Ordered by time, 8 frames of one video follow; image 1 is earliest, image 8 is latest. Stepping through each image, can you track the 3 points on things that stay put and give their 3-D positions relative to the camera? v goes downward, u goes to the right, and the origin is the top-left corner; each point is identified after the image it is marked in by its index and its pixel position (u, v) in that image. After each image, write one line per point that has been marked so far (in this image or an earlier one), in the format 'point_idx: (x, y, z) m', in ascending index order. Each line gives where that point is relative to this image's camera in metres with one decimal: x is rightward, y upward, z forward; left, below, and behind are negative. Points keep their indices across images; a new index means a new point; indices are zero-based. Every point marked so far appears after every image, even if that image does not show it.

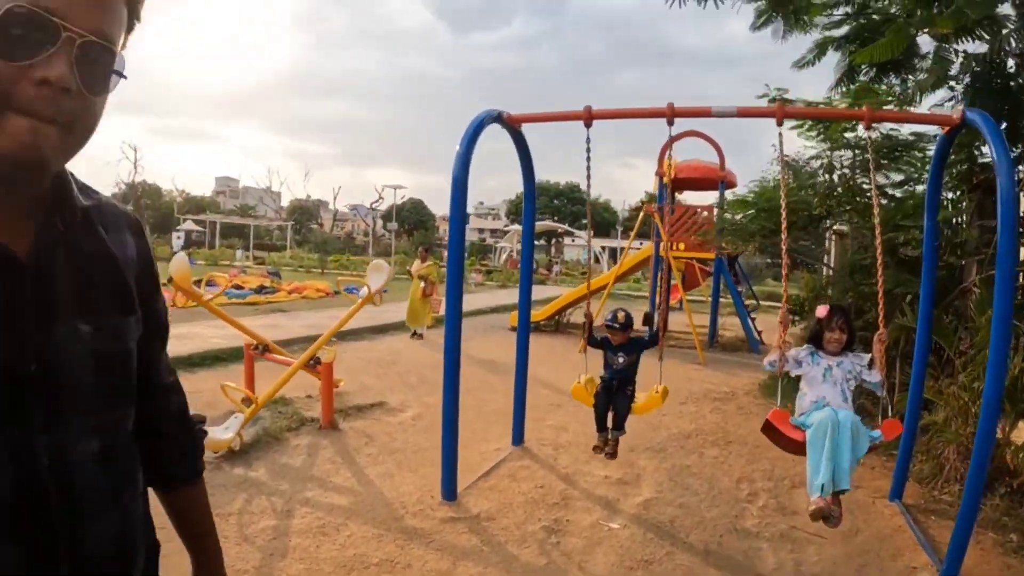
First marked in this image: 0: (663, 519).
0: (+0.7, -1.1, +3.3) m
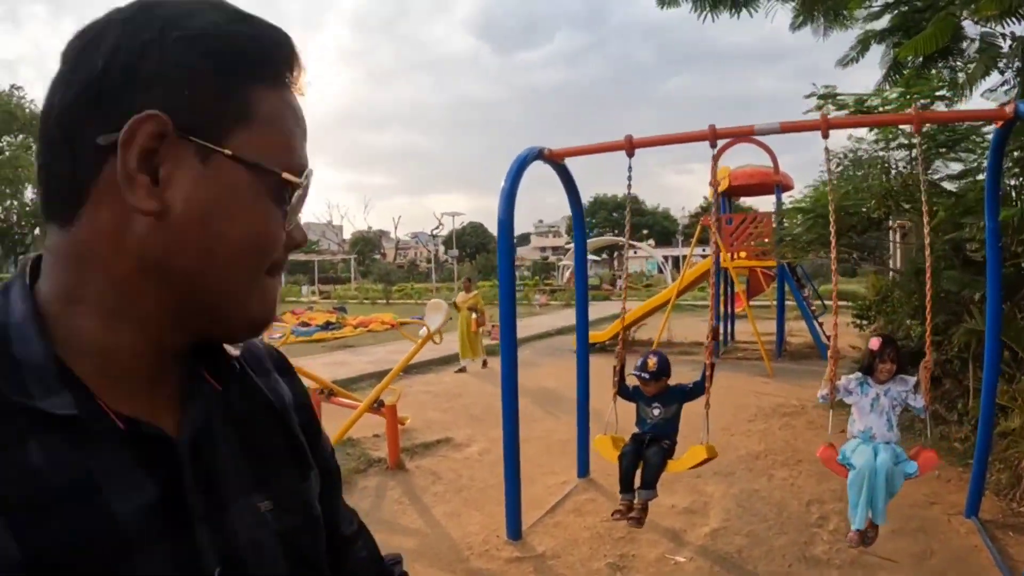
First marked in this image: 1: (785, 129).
0: (+1.0, -1.3, +3.3) m
1: (+1.2, +0.7, +3.0) m
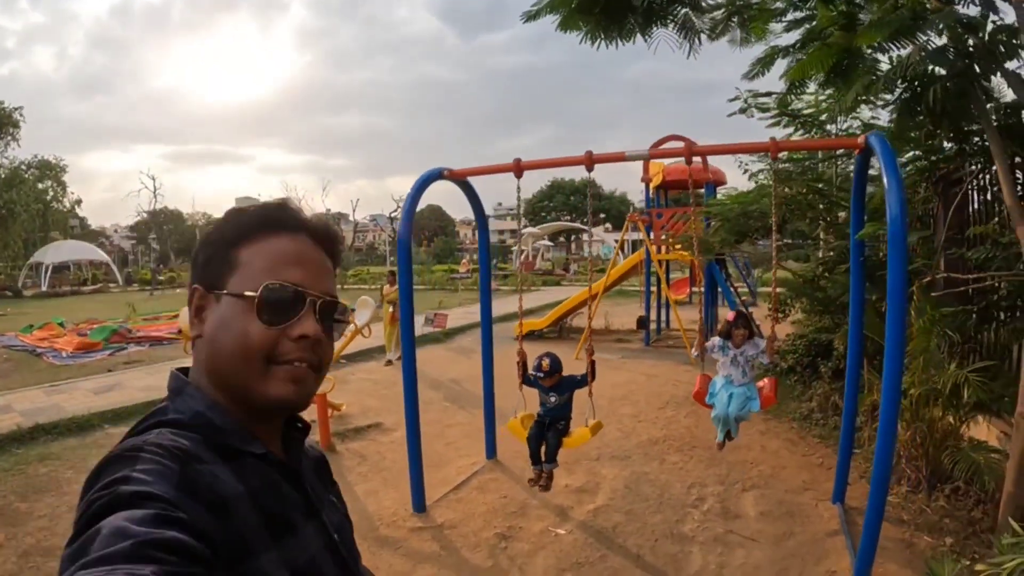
0: (+0.5, -1.3, +3.7) m
1: (+0.7, +0.7, +3.4) m
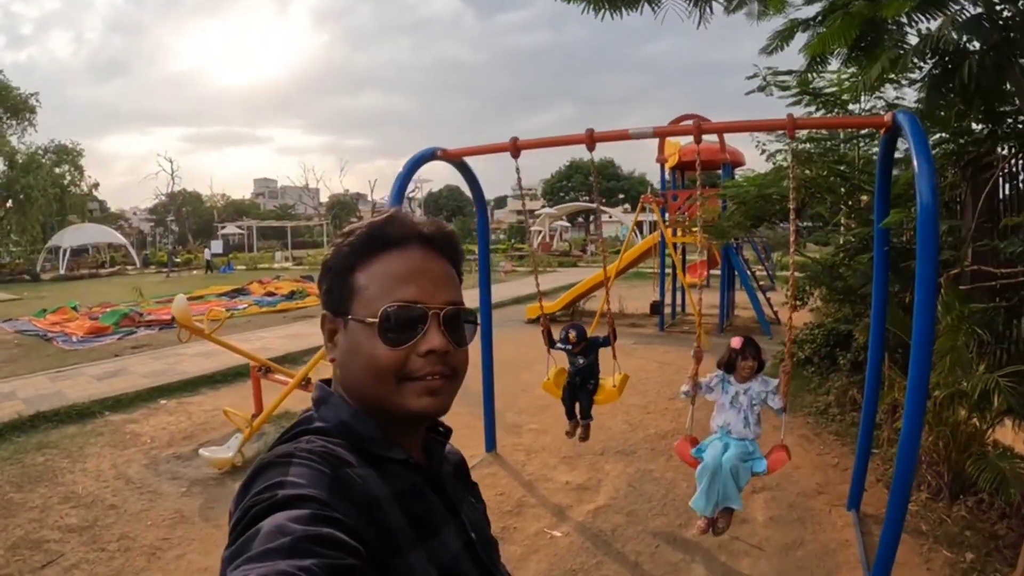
0: (+0.5, -1.2, +3.5) m
1: (+0.7, +0.7, +3.2) m
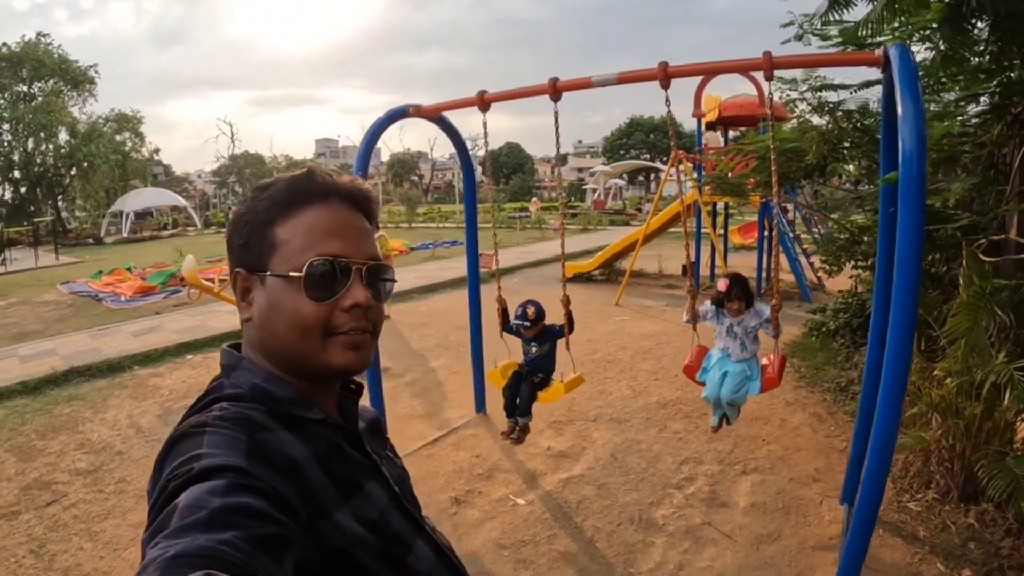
0: (+0.3, -1.1, +3.4) m
1: (+0.5, +0.9, +2.9) m
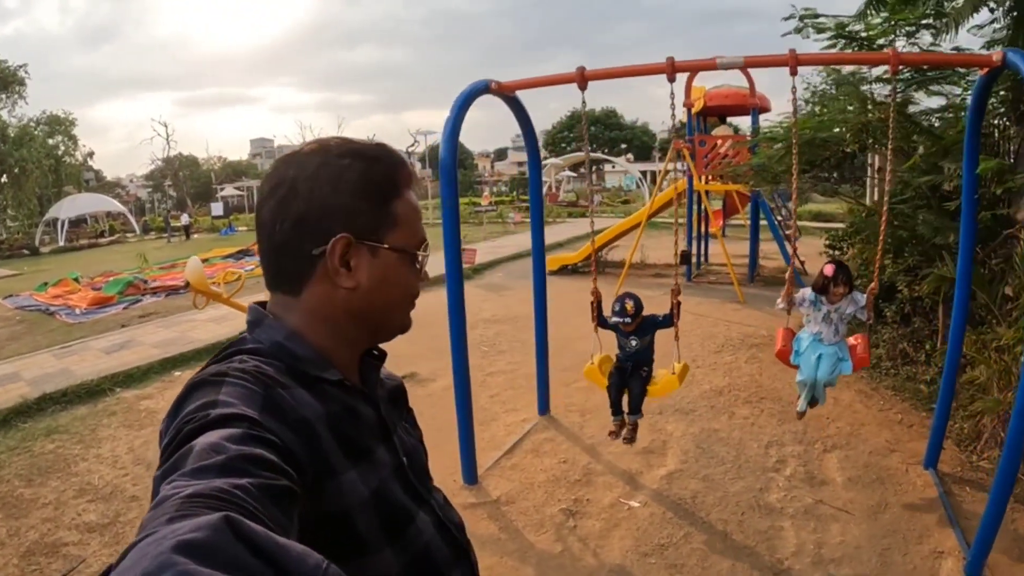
0: (+0.8, -1.0, +3.3) m
1: (+1.0, +1.0, +2.8) m
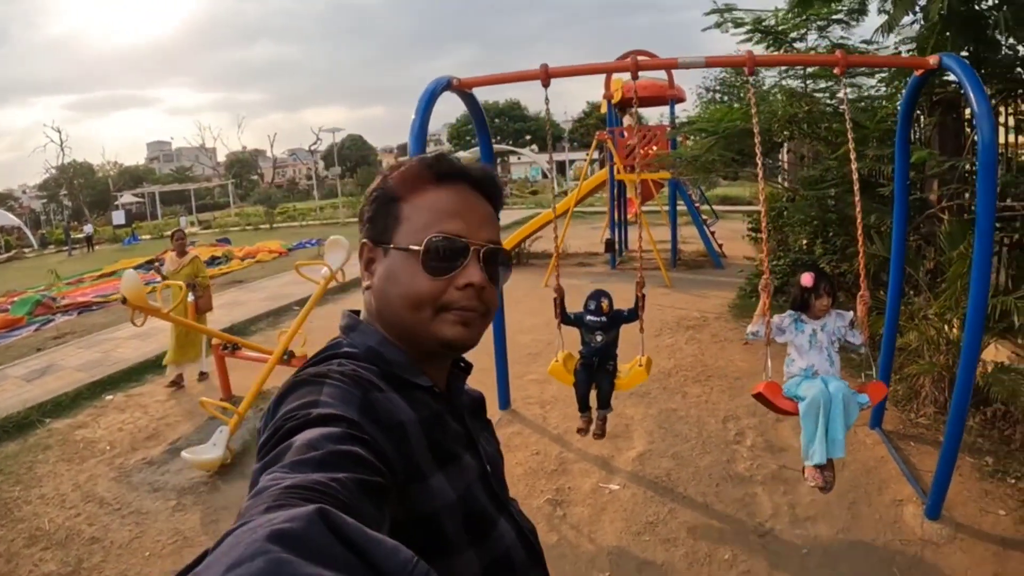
0: (+0.7, -0.9, +3.5) m
1: (+0.9, +1.0, +3.0) m
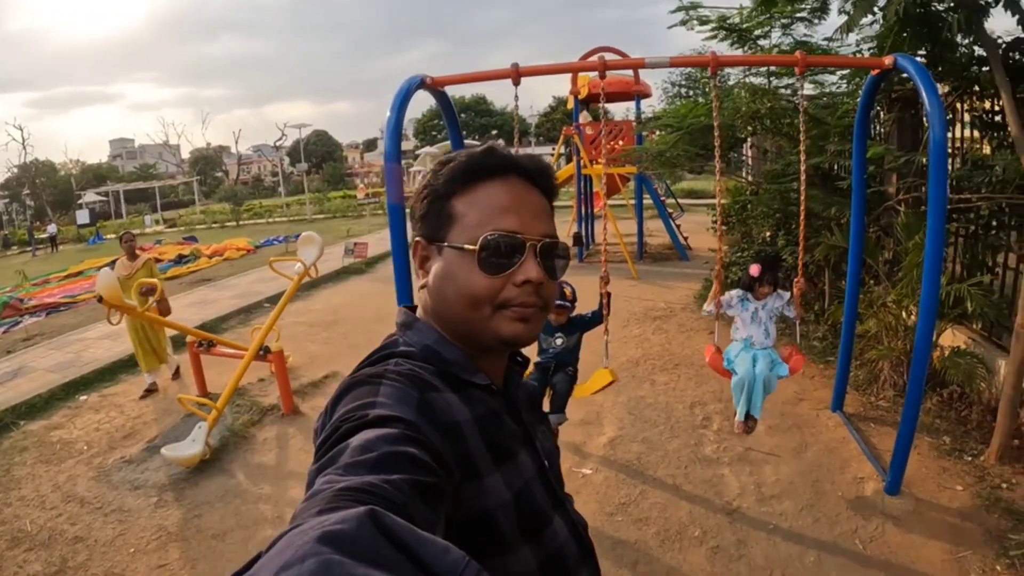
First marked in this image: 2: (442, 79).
0: (+0.6, -0.9, +3.6) m
1: (+0.7, +1.1, +3.1) m
2: (-0.4, +1.0, +3.5) m
